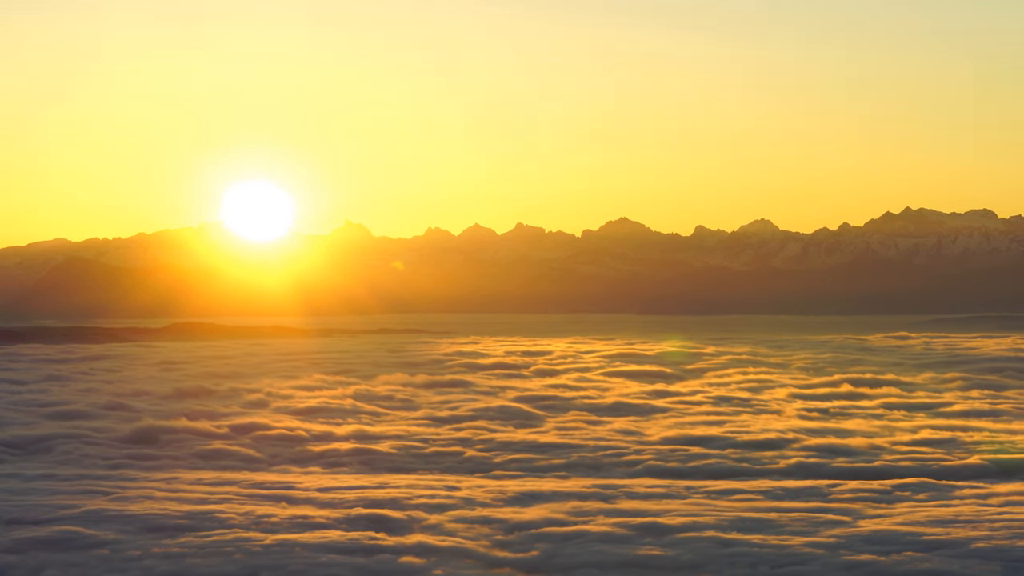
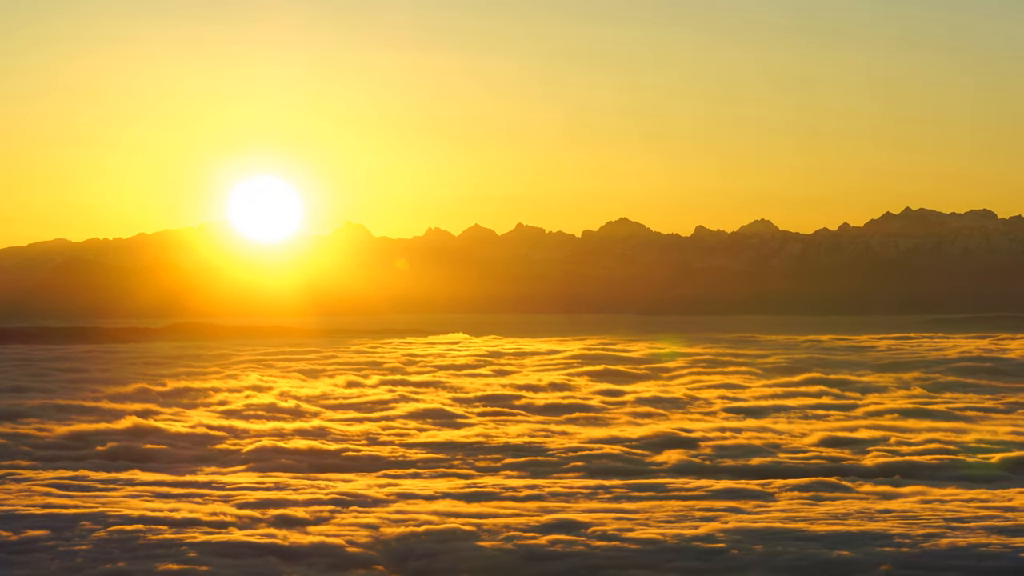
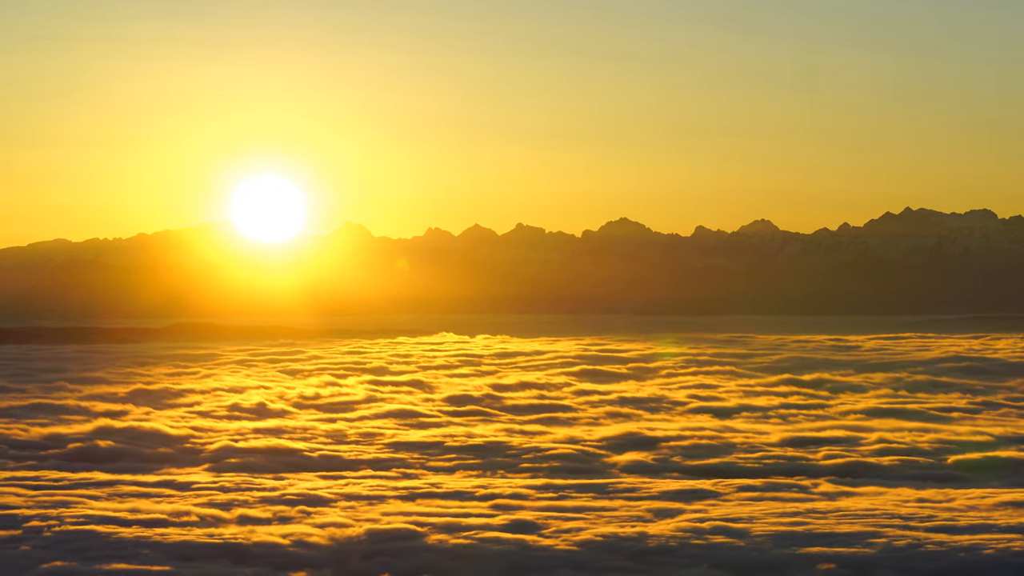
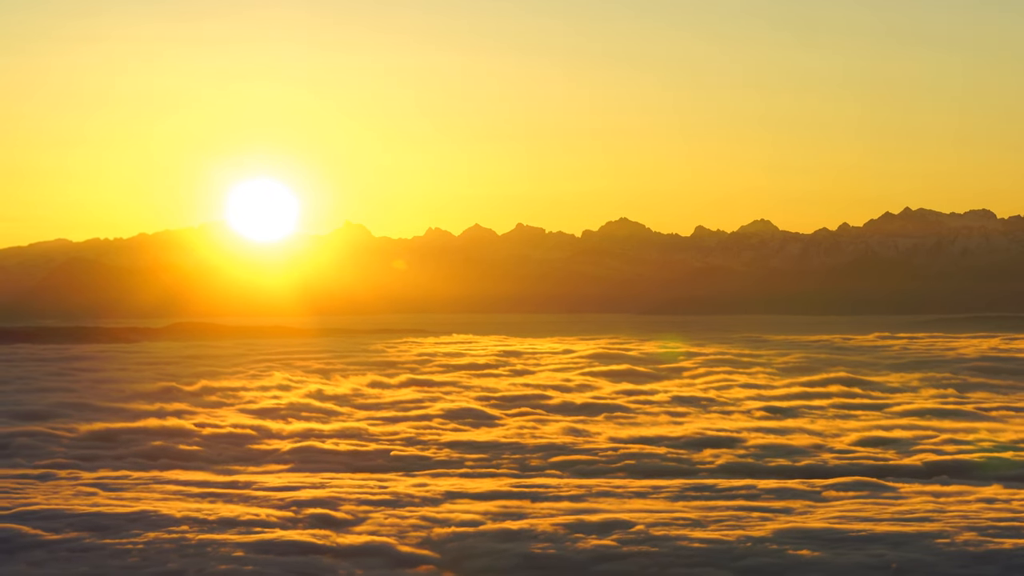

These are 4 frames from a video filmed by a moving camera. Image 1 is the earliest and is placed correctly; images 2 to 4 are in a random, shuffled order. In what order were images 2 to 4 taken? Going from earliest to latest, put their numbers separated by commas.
4, 2, 3
